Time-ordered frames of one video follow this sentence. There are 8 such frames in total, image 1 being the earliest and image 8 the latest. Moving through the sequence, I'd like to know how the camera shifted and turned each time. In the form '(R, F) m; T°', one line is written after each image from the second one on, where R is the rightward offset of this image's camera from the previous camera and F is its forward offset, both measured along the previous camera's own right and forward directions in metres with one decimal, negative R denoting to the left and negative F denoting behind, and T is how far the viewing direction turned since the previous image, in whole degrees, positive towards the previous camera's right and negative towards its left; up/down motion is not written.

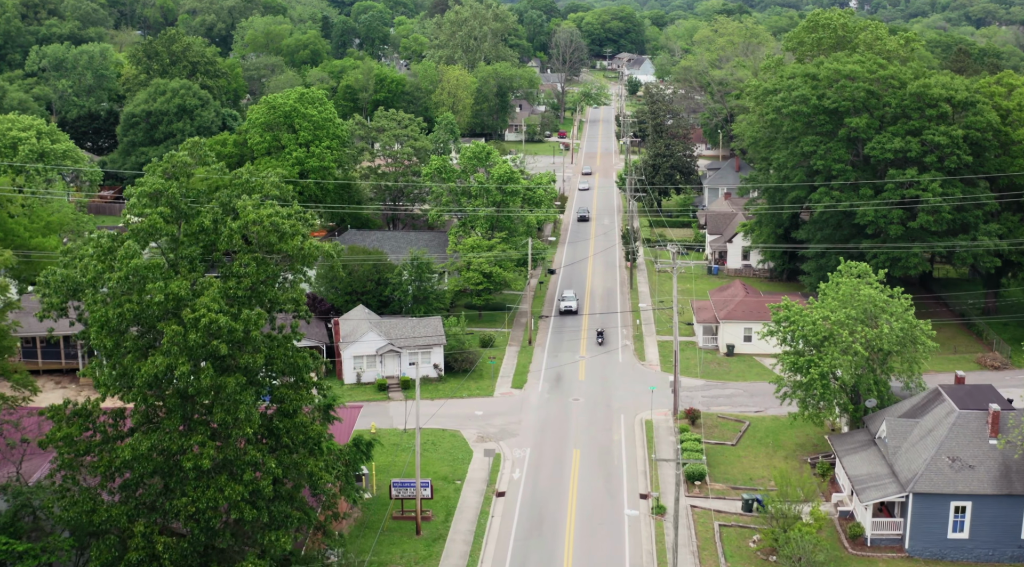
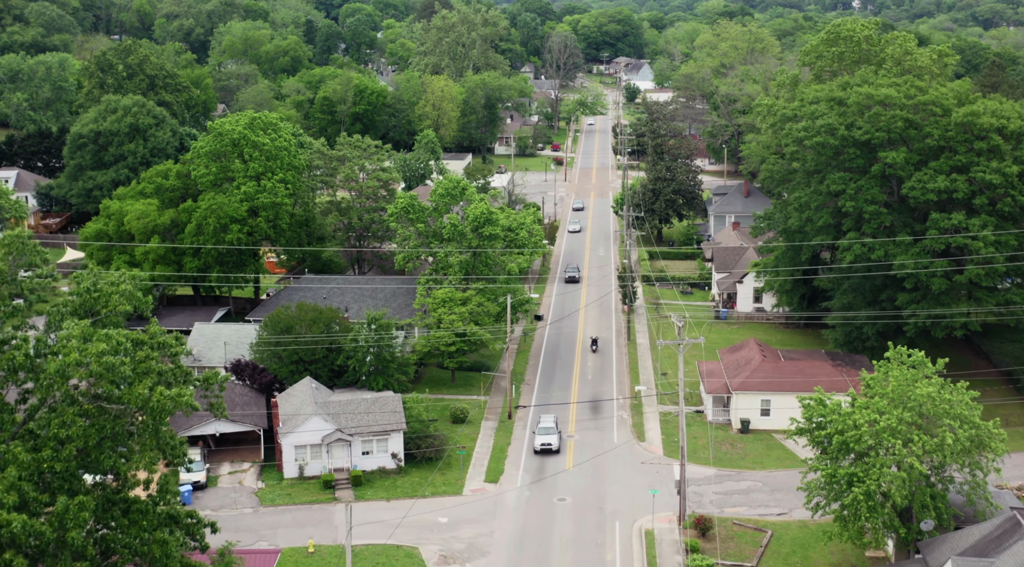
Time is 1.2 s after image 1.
(+1.0, +8.9) m; 0°
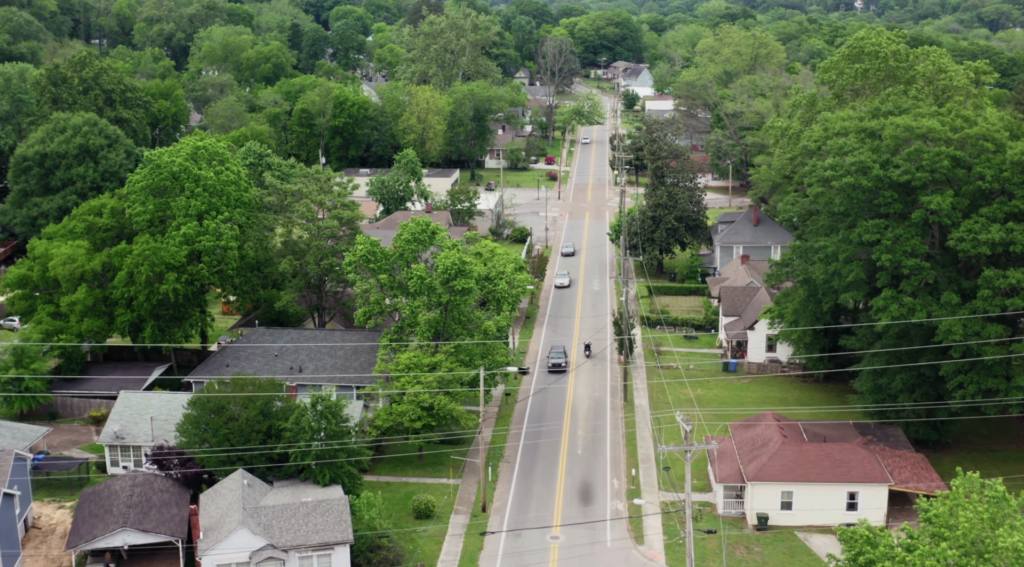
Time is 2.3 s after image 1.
(+0.9, +7.9) m; 0°
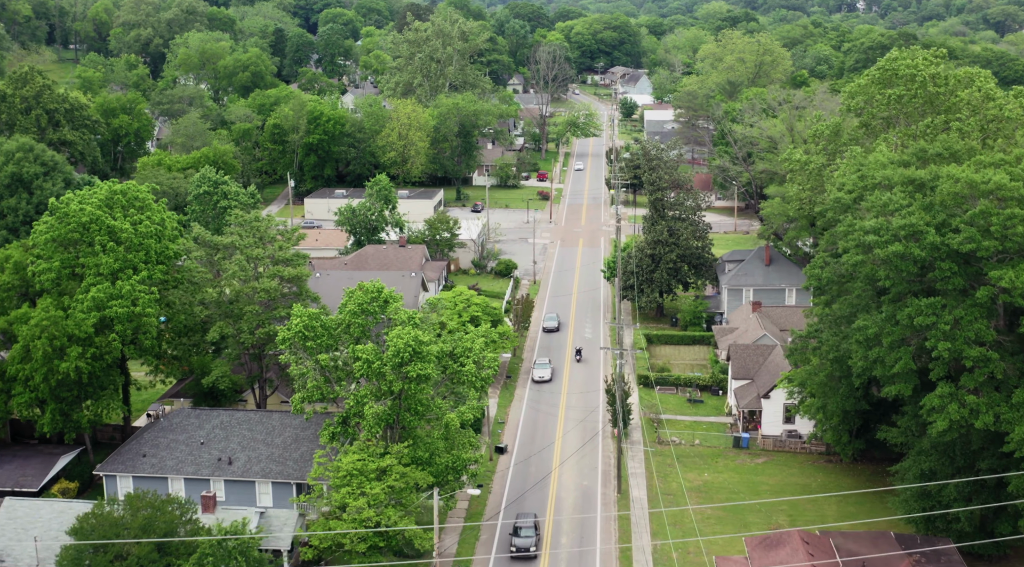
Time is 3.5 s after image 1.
(+1.0, +8.7) m; 0°
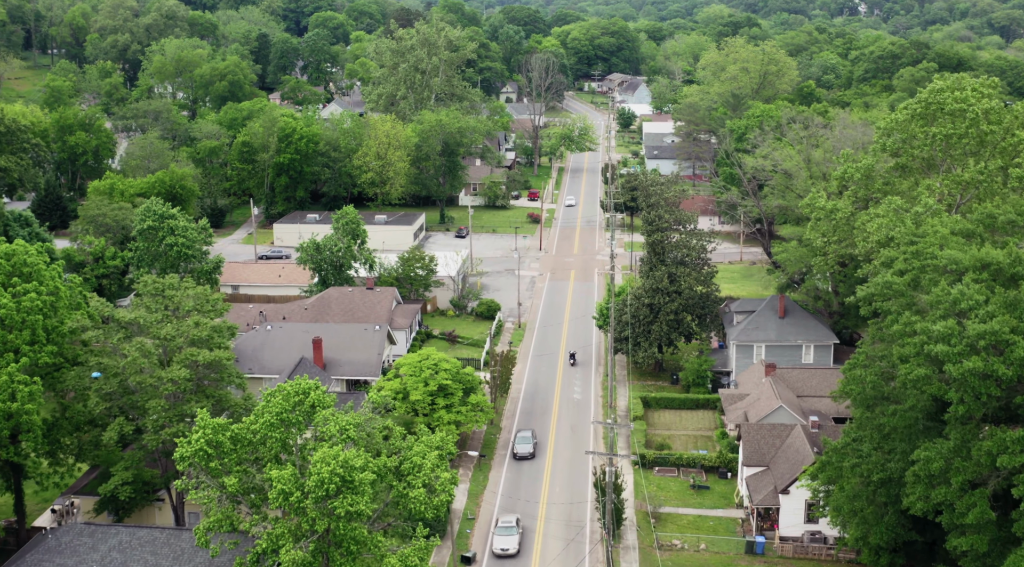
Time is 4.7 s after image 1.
(+1.0, +8.5) m; 0°
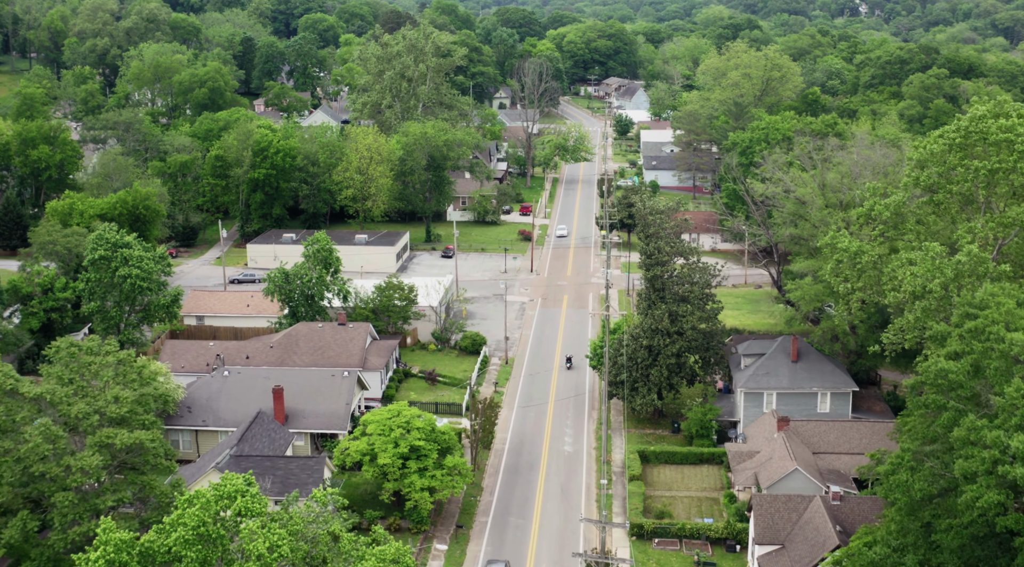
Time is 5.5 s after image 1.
(+0.7, +5.9) m; 0°
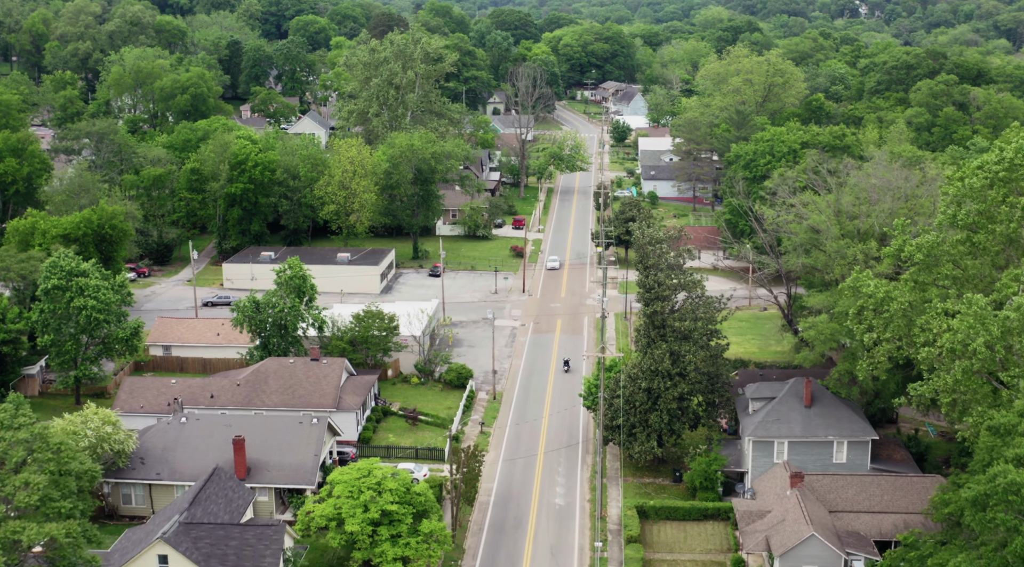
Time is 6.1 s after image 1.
(+0.5, +4.9) m; 0°
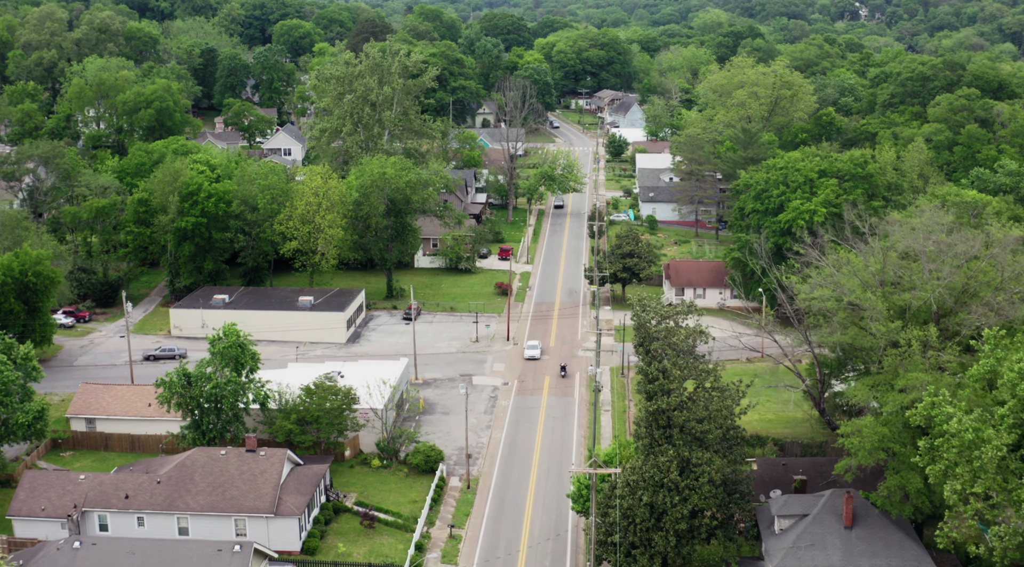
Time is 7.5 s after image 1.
(+0.9, +9.5) m; 0°
